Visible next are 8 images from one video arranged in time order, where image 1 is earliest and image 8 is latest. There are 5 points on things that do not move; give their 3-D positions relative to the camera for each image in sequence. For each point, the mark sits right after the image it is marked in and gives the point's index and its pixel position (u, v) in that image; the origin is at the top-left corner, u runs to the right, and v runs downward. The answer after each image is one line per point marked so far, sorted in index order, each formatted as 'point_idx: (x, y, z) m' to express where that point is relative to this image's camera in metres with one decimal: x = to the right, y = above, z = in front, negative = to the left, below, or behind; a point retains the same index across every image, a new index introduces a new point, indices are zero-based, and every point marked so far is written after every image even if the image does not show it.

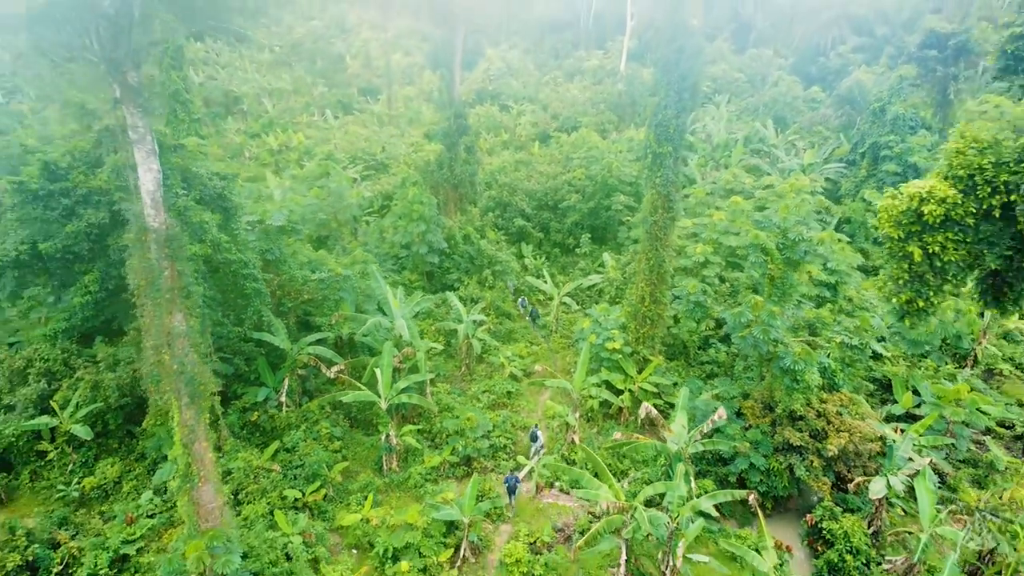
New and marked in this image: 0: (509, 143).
0: (-0.1, +2.2, +12.6) m
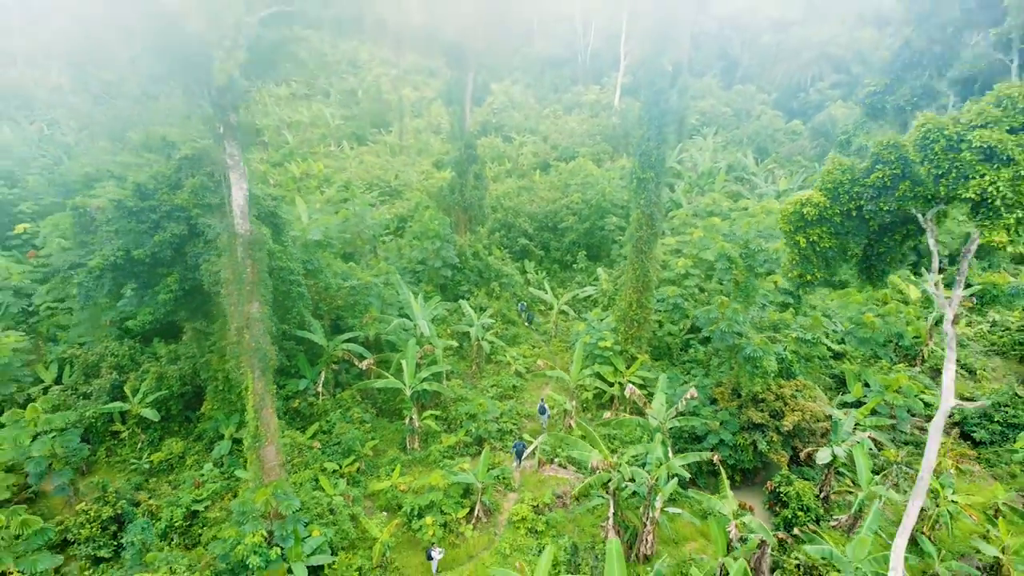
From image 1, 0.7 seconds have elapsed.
0: (0.0, +2.0, +13.8) m
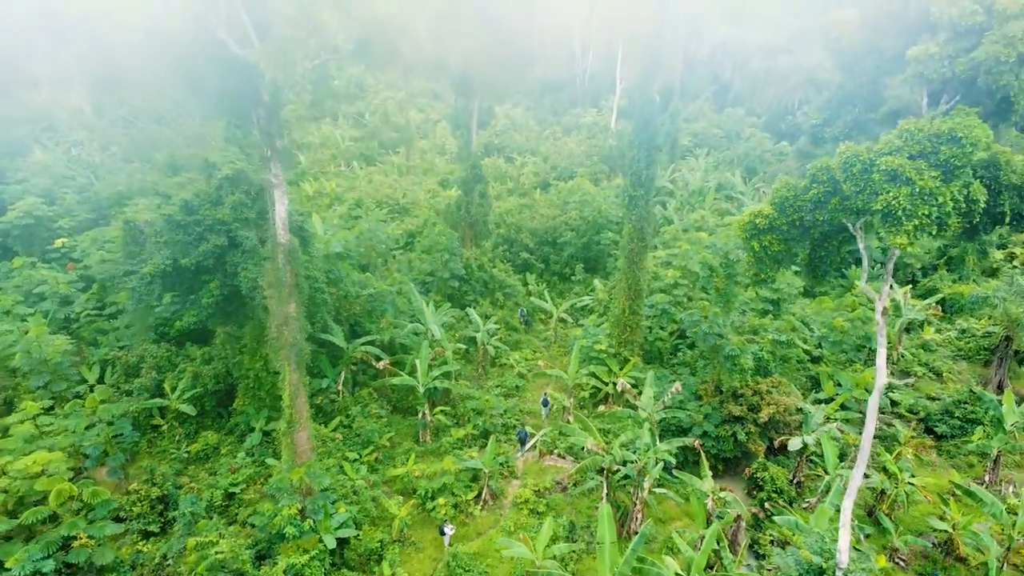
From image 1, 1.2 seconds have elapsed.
0: (0.0, +1.7, +14.6) m
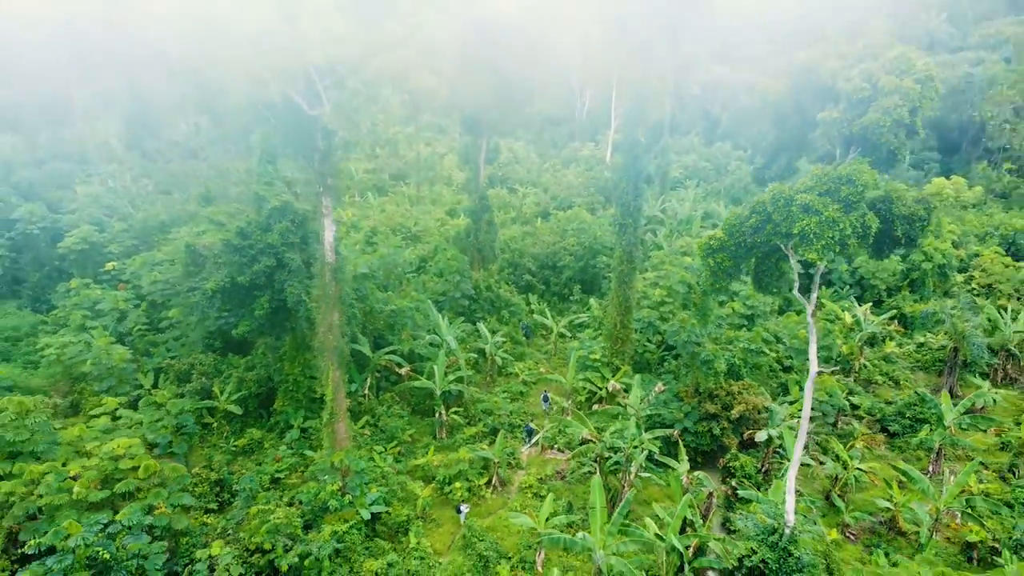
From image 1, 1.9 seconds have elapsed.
0: (+0.1, +1.3, +15.9) m
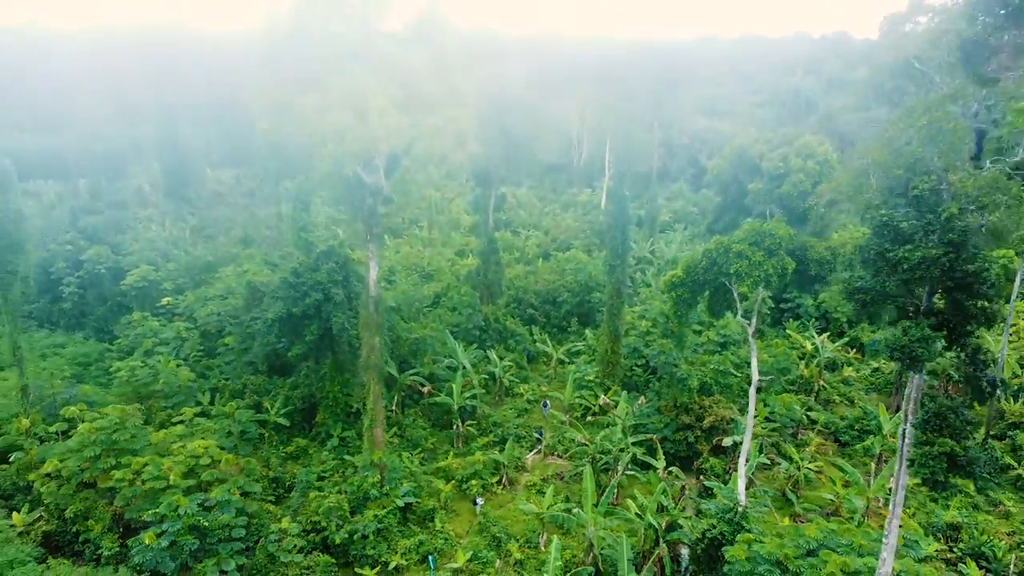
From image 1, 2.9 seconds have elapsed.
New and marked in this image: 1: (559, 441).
0: (+0.2, +0.6, +17.6) m
1: (+0.6, -2.0, +10.5) m
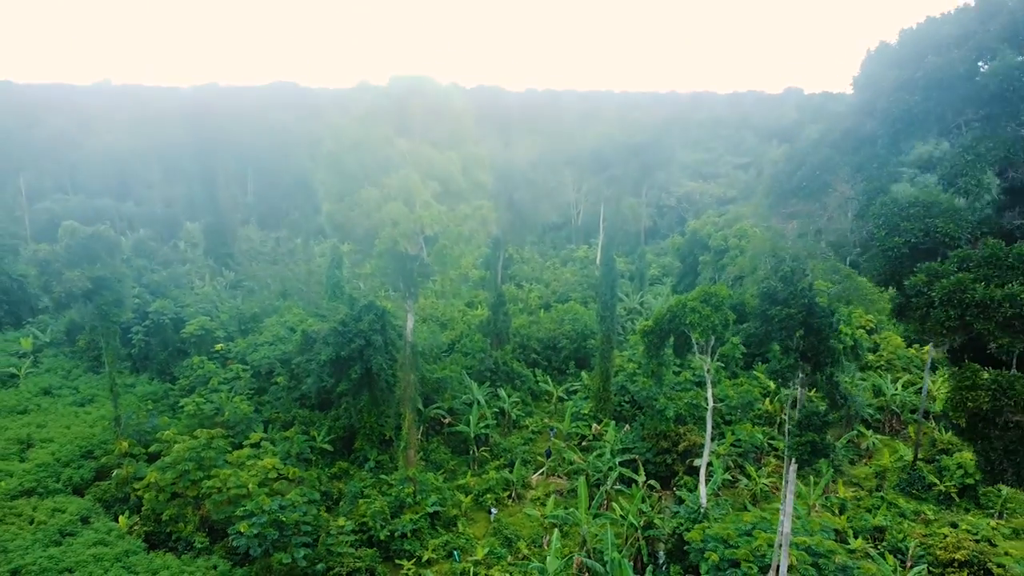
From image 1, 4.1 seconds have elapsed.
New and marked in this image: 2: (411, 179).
0: (+0.3, -0.5, +19.8) m
1: (+0.7, -2.7, +12.6) m
2: (-1.2, +1.3, +10.1) m
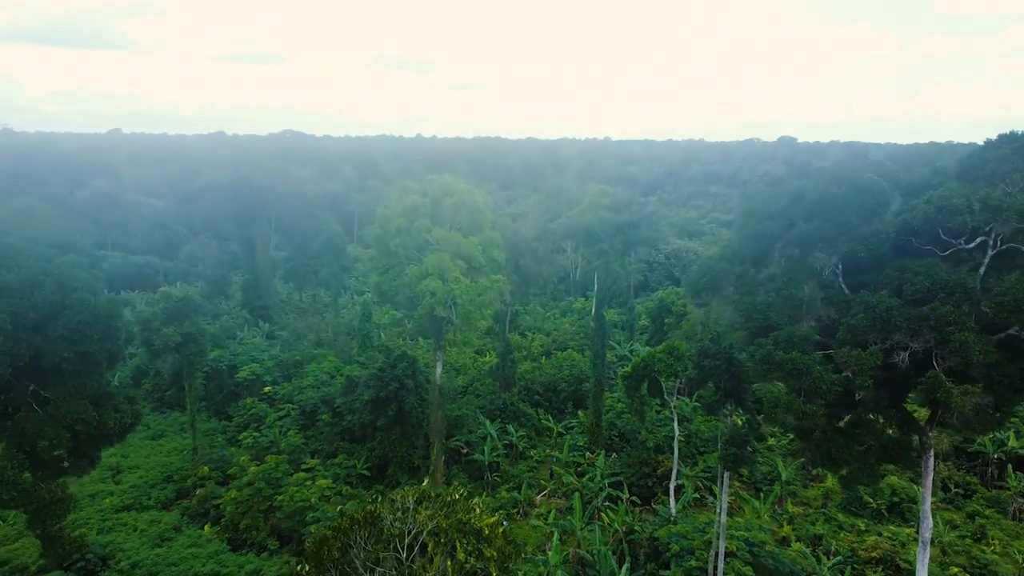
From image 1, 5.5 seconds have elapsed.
0: (+0.4, -1.9, +22.4) m
1: (+0.9, -3.6, +15.1) m
2: (-1.0, +0.5, +12.8) m
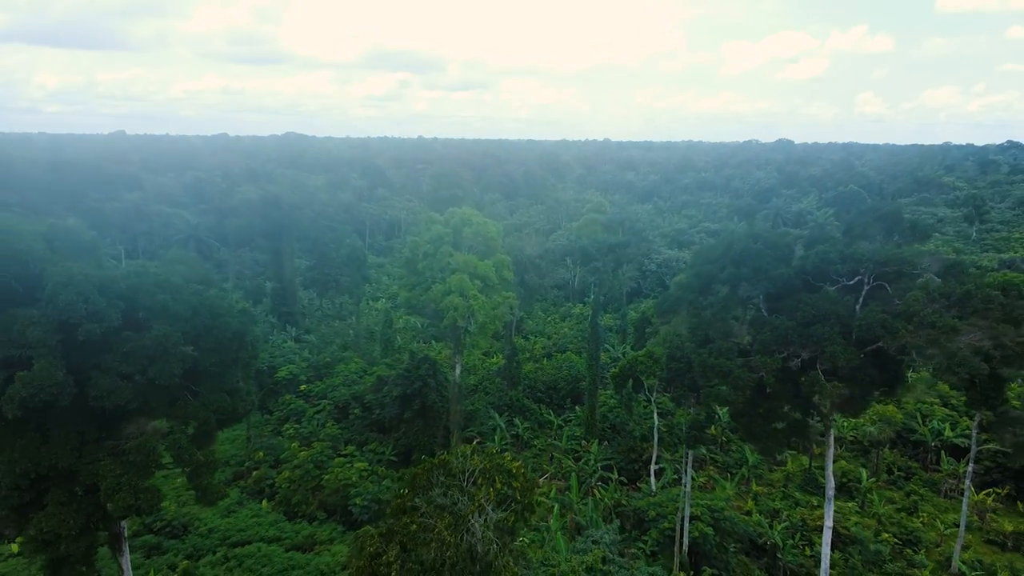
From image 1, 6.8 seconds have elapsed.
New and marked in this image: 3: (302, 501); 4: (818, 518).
0: (+0.6, -2.1, +25.0) m
1: (+1.0, -3.9, +17.6) m
2: (-0.9, +0.2, +15.4) m
3: (-4.0, -4.0, +15.4) m
4: (+5.6, -4.2, +14.9) m
